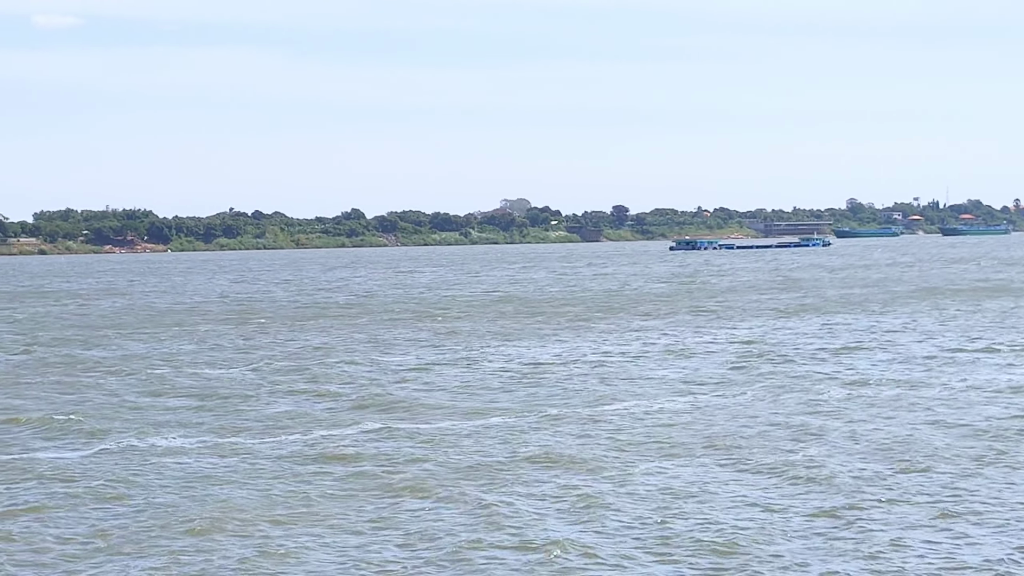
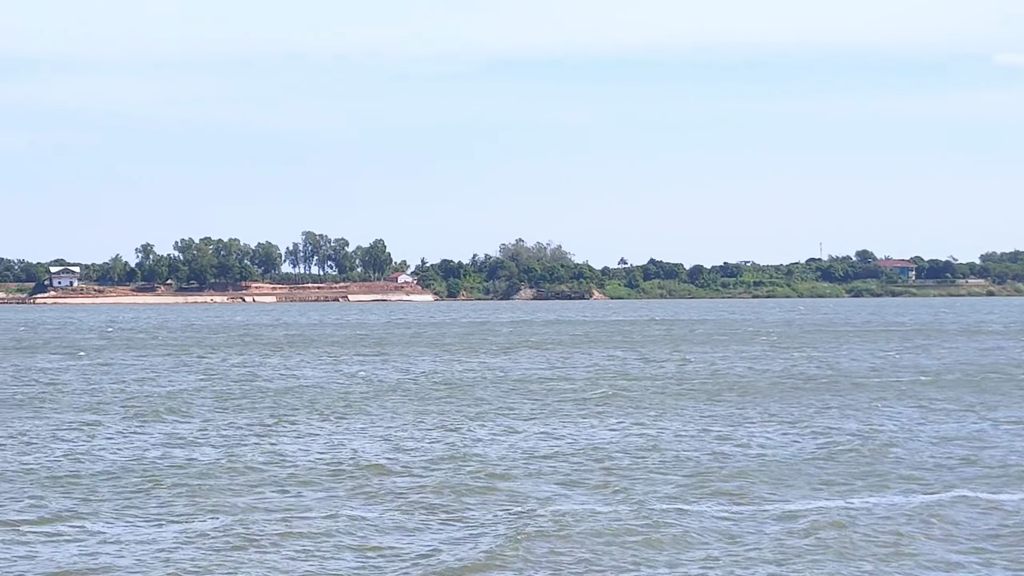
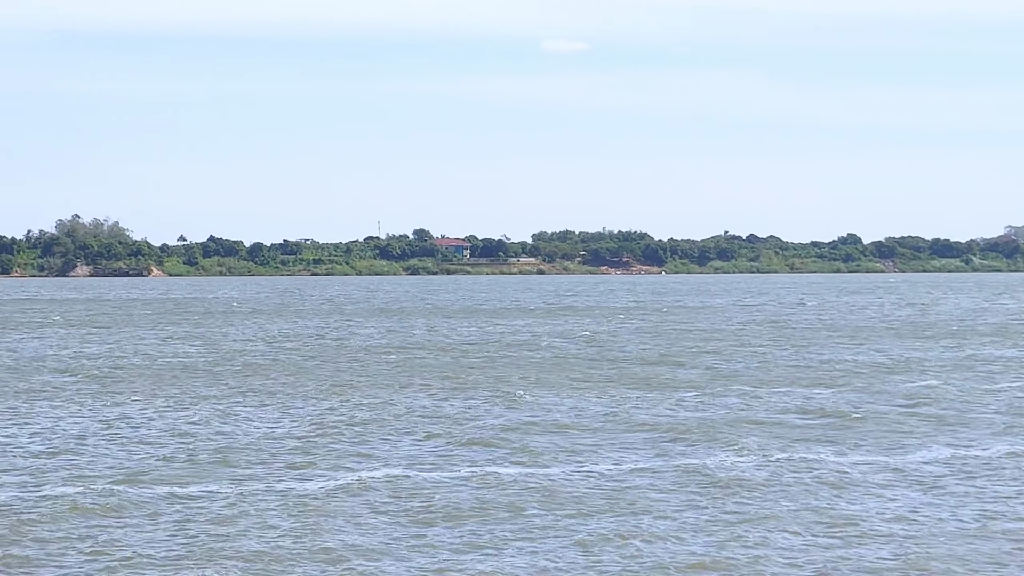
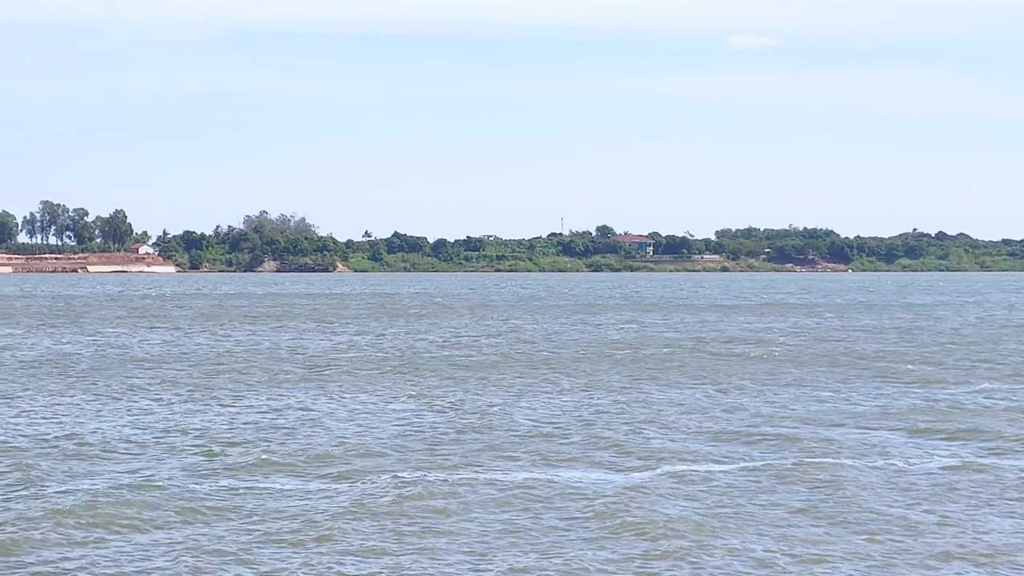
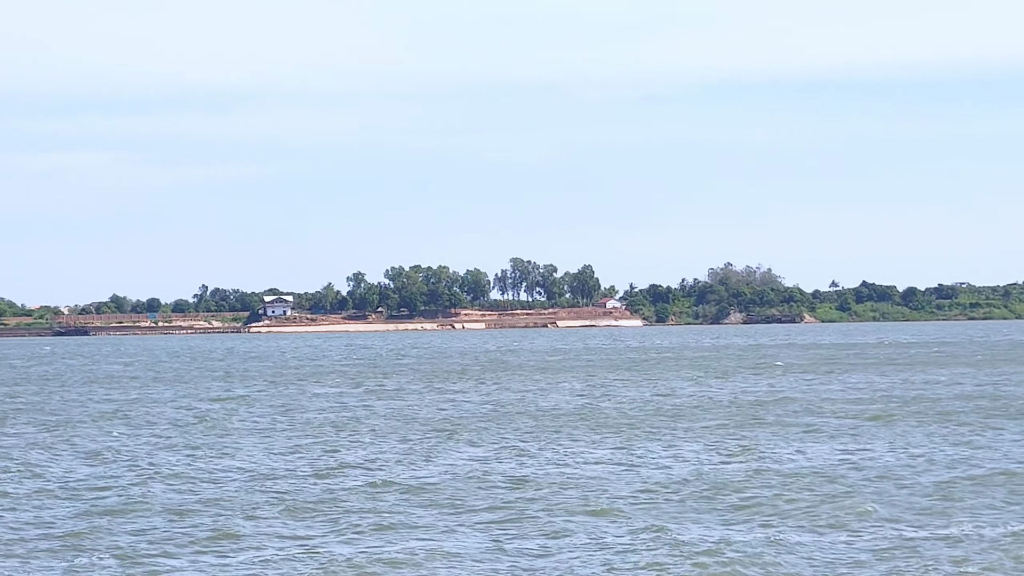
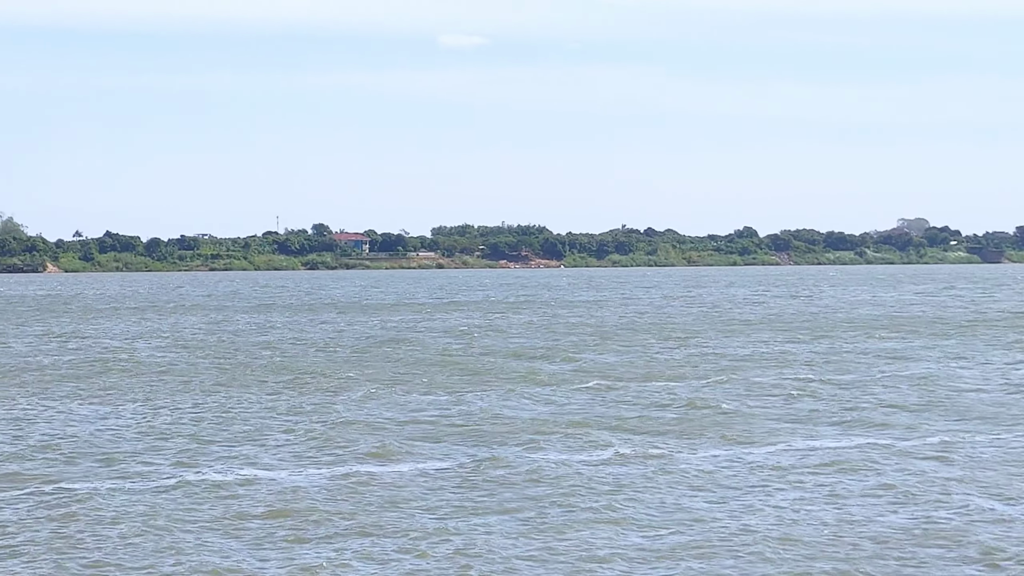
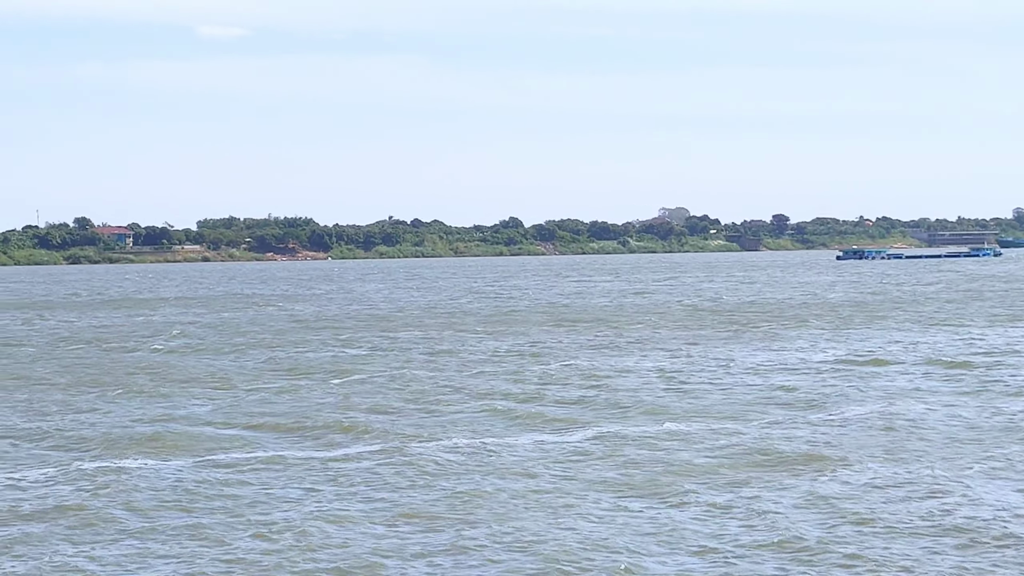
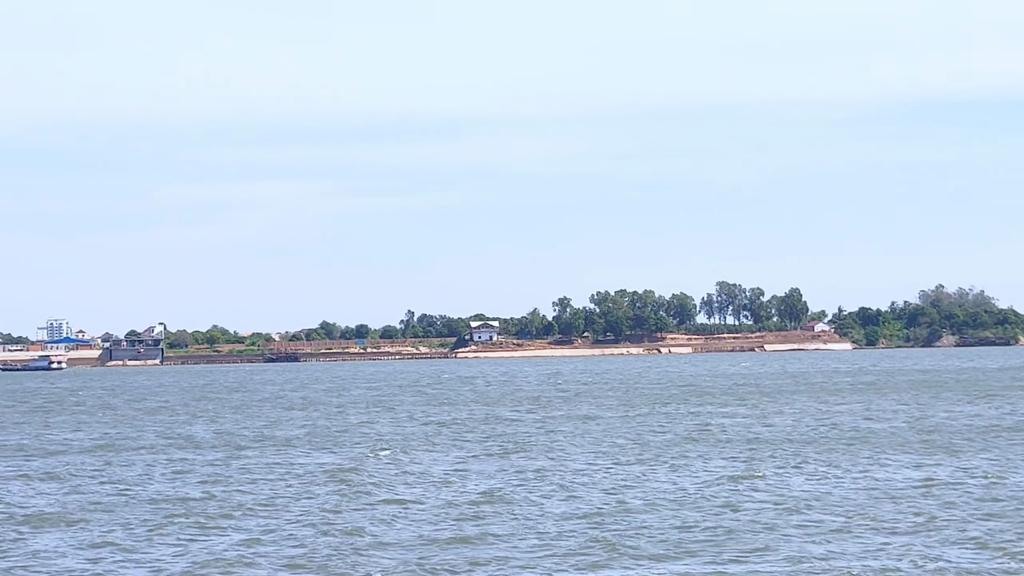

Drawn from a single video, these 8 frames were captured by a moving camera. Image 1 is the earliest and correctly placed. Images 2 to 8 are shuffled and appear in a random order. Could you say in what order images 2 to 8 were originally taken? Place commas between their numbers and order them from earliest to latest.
7, 6, 3, 4, 2, 5, 8
